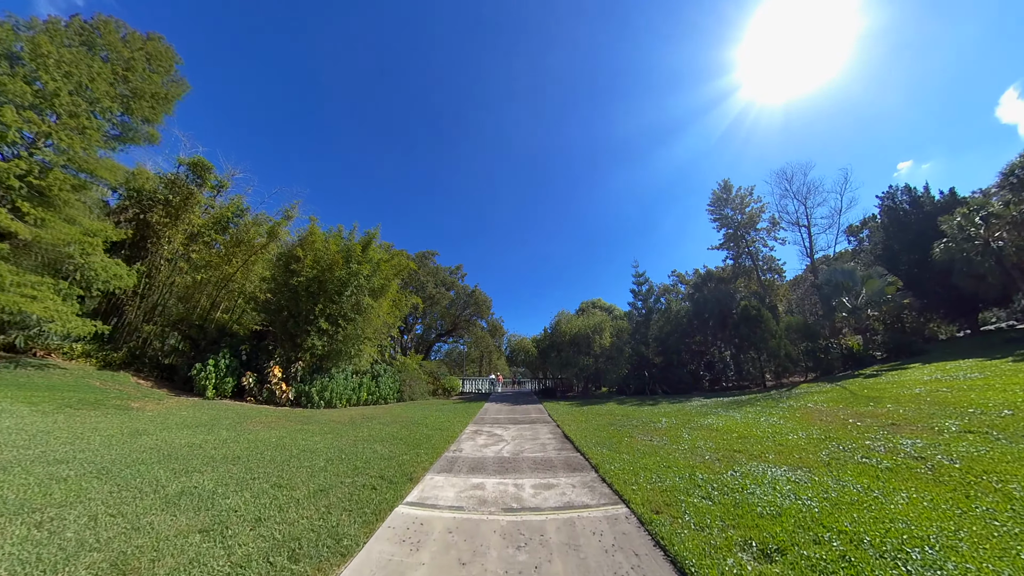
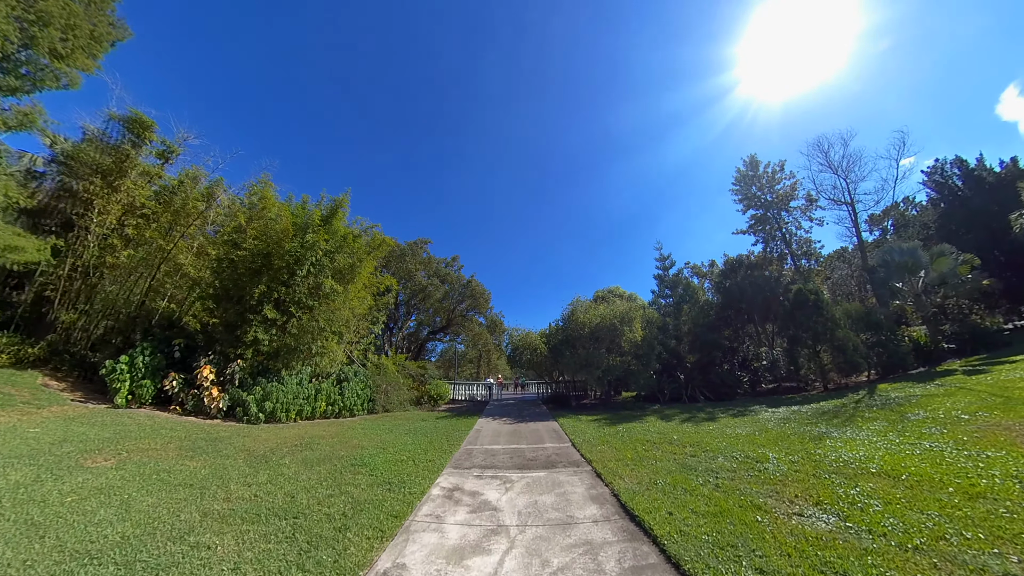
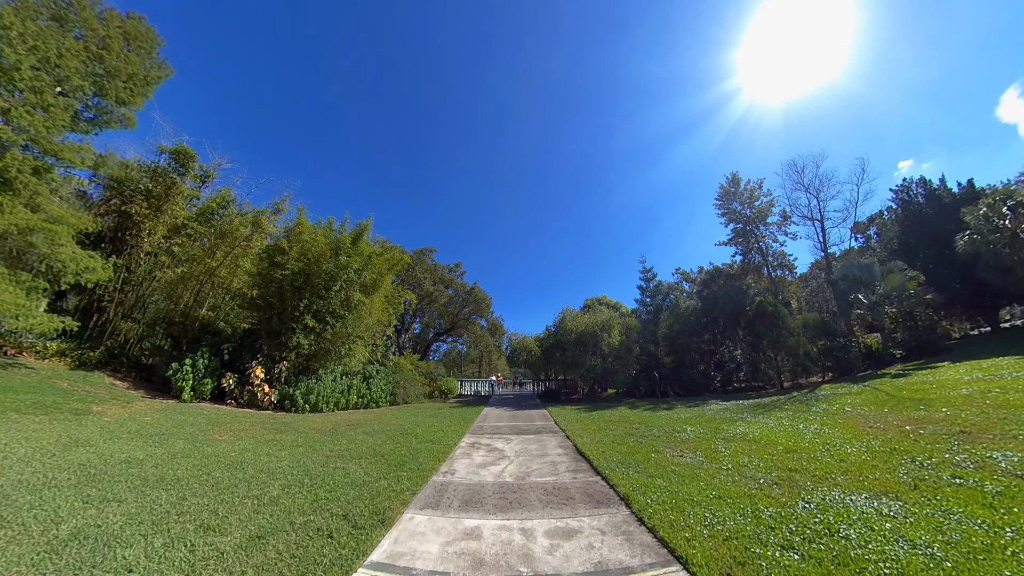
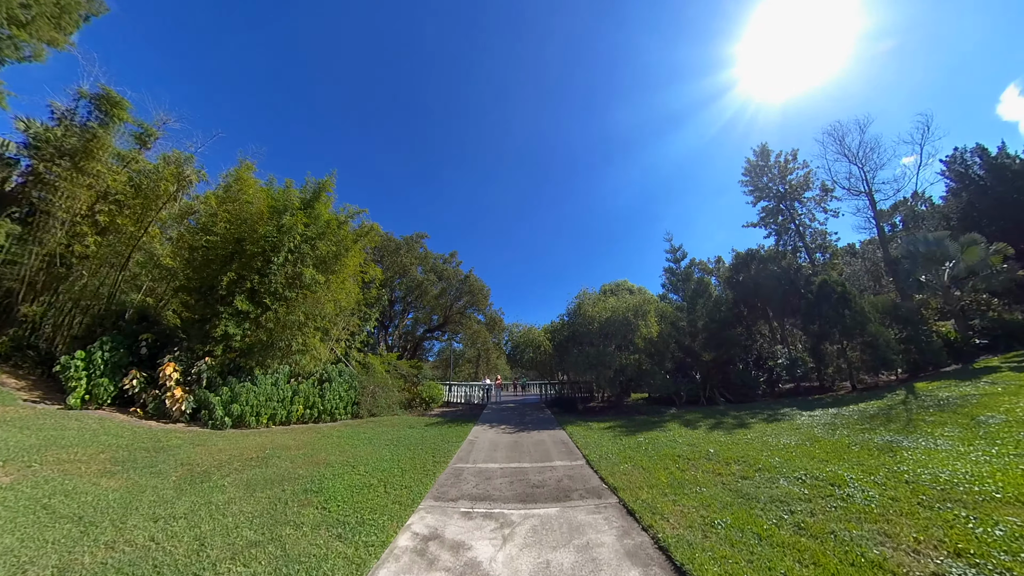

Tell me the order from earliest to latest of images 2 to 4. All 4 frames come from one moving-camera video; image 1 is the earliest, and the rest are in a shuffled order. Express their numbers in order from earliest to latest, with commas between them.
3, 2, 4
